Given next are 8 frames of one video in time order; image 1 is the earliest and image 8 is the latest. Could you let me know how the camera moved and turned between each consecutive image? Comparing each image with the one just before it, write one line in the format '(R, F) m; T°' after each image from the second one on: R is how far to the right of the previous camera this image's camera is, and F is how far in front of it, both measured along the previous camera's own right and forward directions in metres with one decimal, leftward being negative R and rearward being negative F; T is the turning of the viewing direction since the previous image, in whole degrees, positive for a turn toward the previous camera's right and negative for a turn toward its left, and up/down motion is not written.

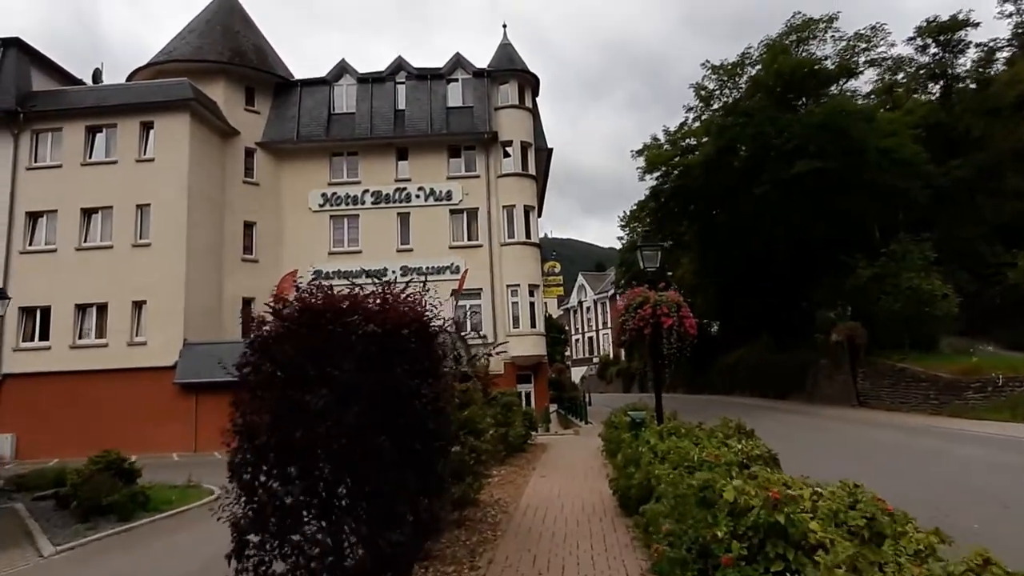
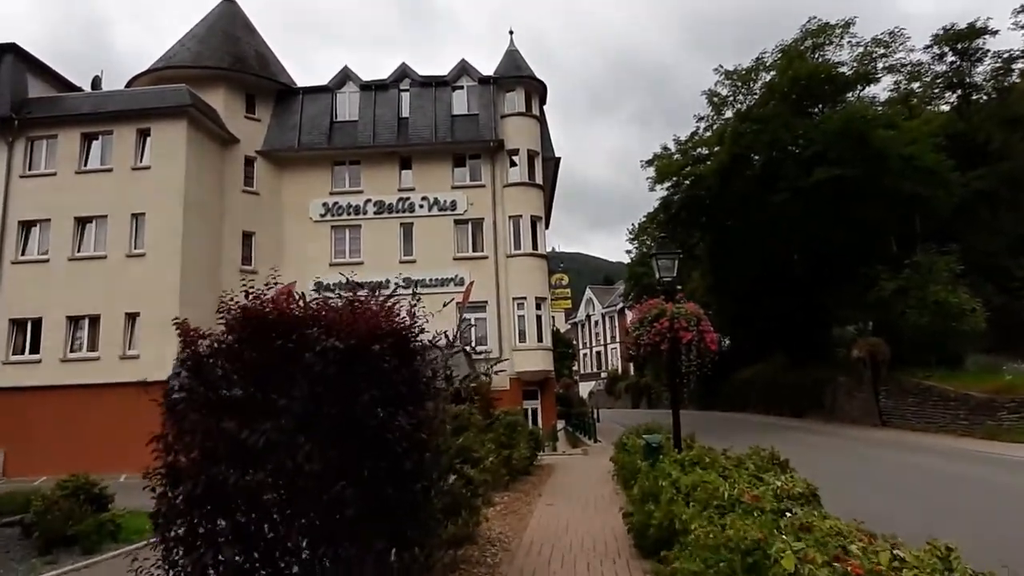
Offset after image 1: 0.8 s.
(+0.1, +1.0) m; -1°
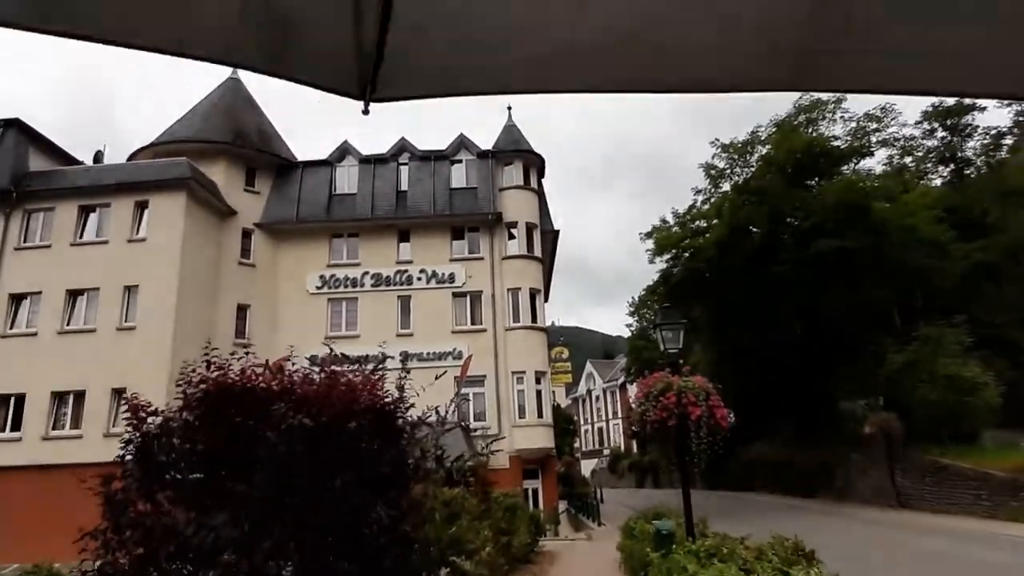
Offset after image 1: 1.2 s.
(0.0, +0.5) m; 0°
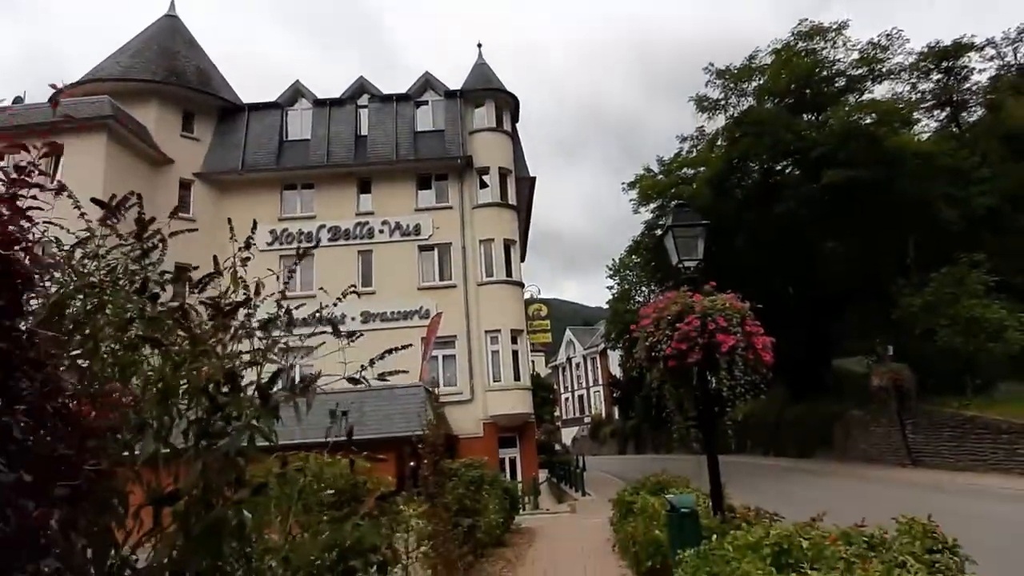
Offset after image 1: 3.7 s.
(+0.2, +2.7) m; +2°
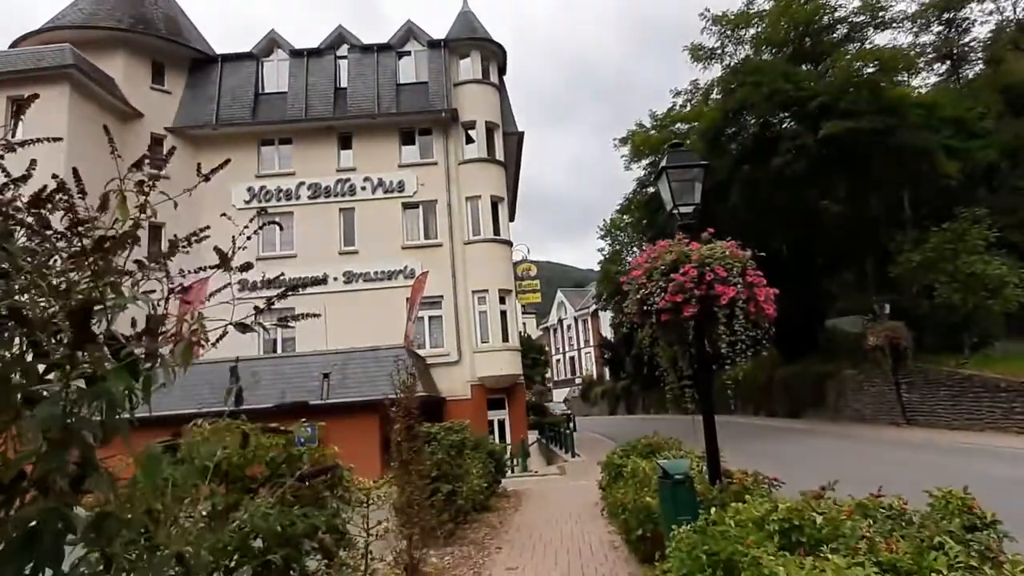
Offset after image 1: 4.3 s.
(+0.1, +0.7) m; +1°
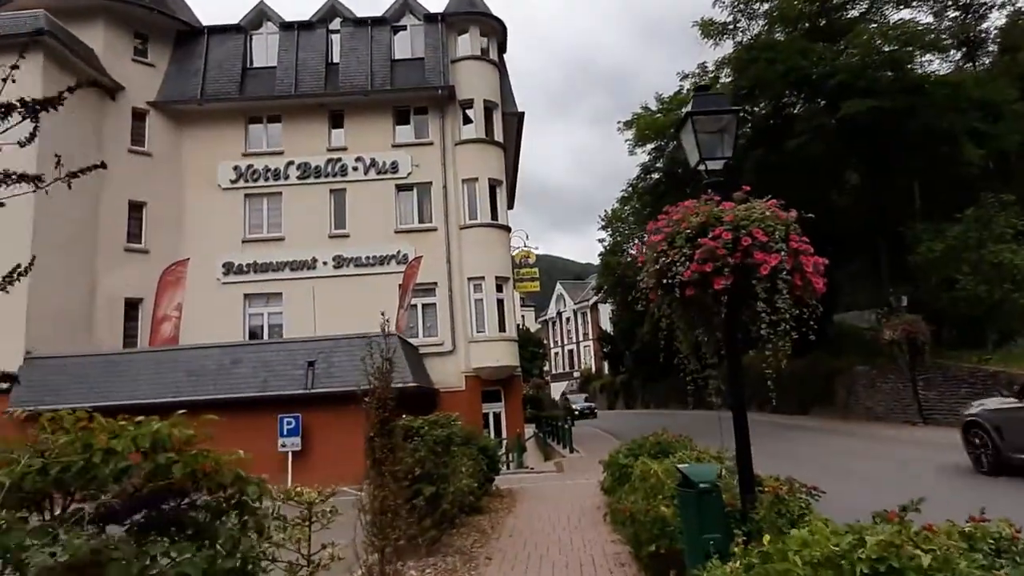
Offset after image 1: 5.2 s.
(+0.1, +1.1) m; 0°
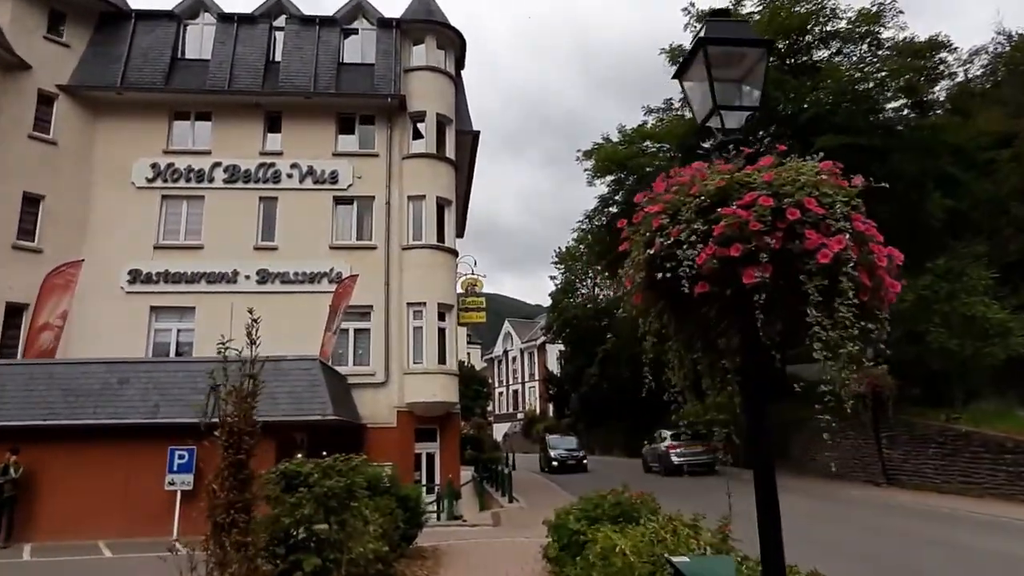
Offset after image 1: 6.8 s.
(+0.2, +1.9) m; +4°
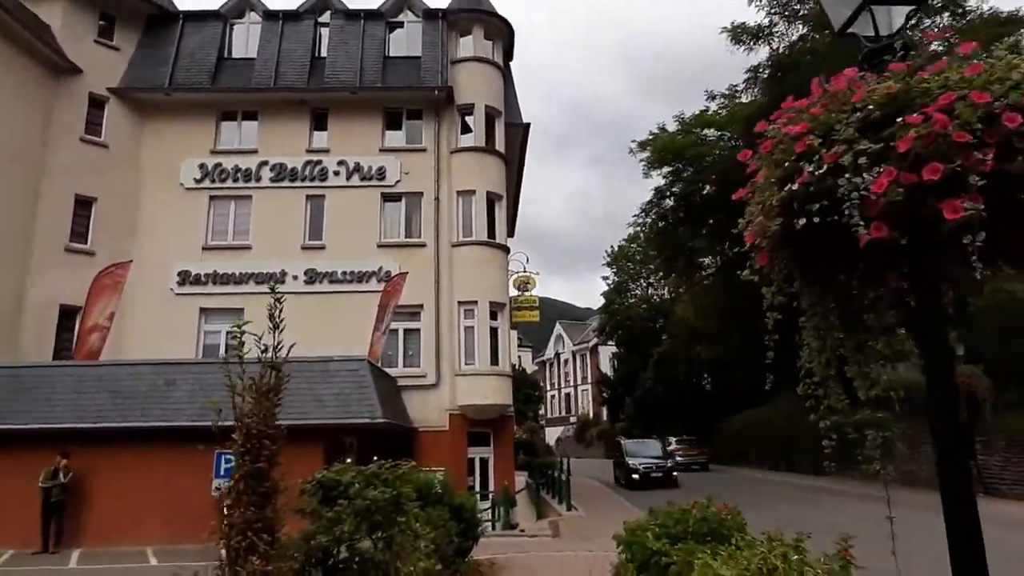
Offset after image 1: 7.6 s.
(-0.2, +1.0) m; -4°
